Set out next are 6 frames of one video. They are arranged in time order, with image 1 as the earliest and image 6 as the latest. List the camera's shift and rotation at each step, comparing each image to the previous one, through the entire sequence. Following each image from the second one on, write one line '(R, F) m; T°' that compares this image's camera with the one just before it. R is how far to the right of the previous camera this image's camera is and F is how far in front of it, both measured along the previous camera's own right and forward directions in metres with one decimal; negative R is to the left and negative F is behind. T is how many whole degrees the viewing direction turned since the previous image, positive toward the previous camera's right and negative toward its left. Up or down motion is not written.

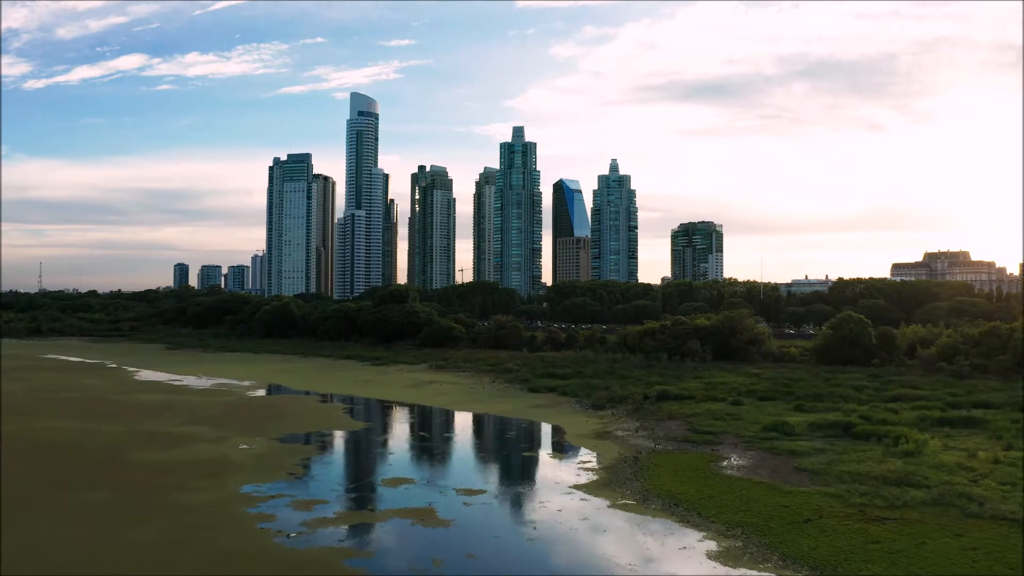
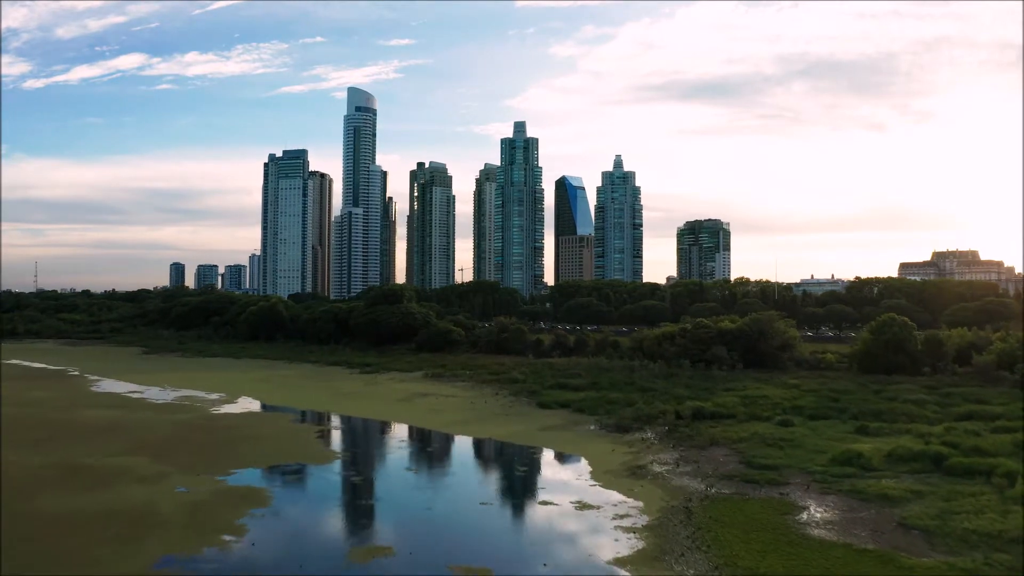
(-0.3, +3.8) m; 0°
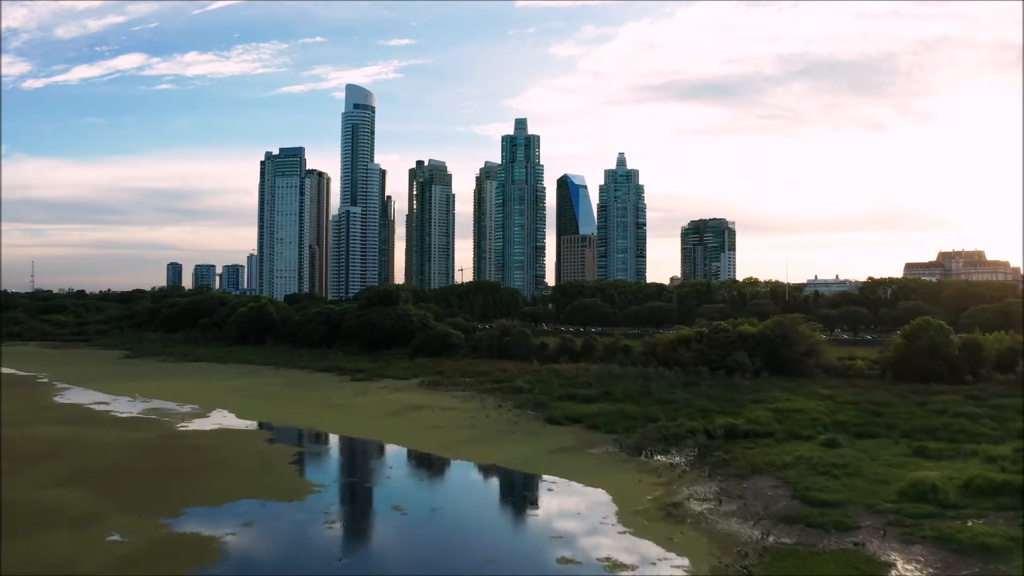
(-0.2, +2.6) m; 0°
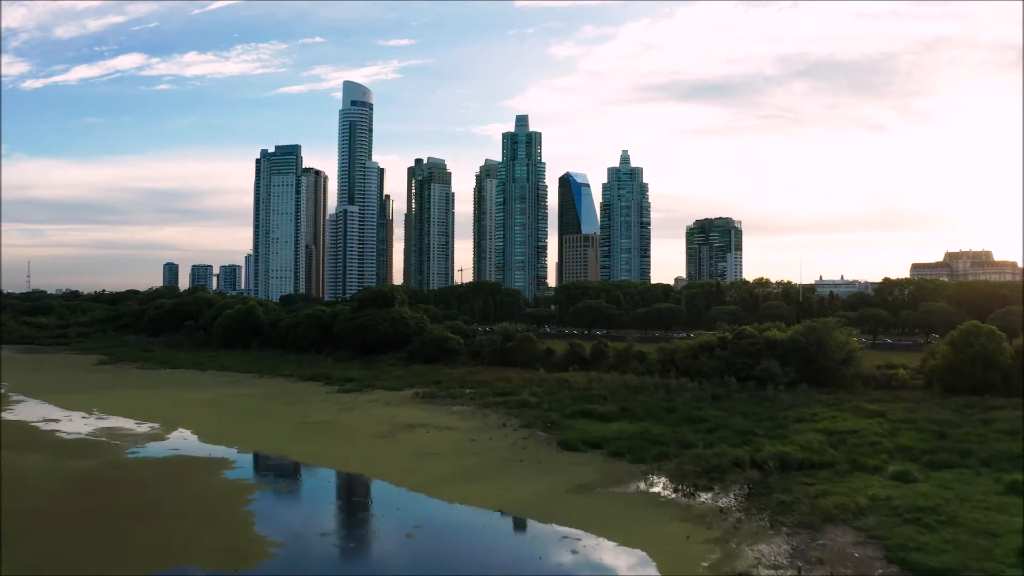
(-0.2, +3.0) m; 0°
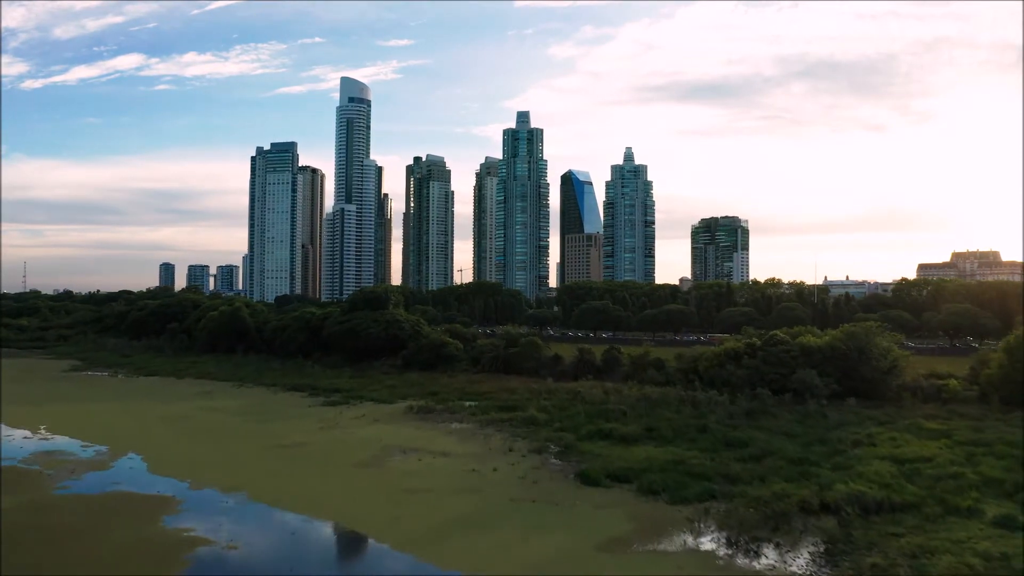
(-0.2, +3.0) m; 0°
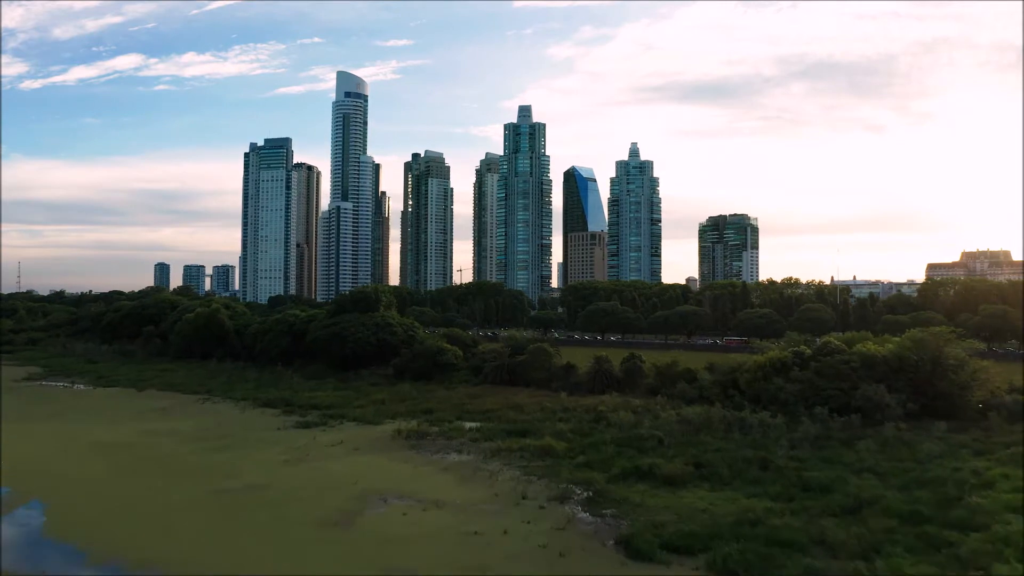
(-0.3, +4.0) m; 0°
